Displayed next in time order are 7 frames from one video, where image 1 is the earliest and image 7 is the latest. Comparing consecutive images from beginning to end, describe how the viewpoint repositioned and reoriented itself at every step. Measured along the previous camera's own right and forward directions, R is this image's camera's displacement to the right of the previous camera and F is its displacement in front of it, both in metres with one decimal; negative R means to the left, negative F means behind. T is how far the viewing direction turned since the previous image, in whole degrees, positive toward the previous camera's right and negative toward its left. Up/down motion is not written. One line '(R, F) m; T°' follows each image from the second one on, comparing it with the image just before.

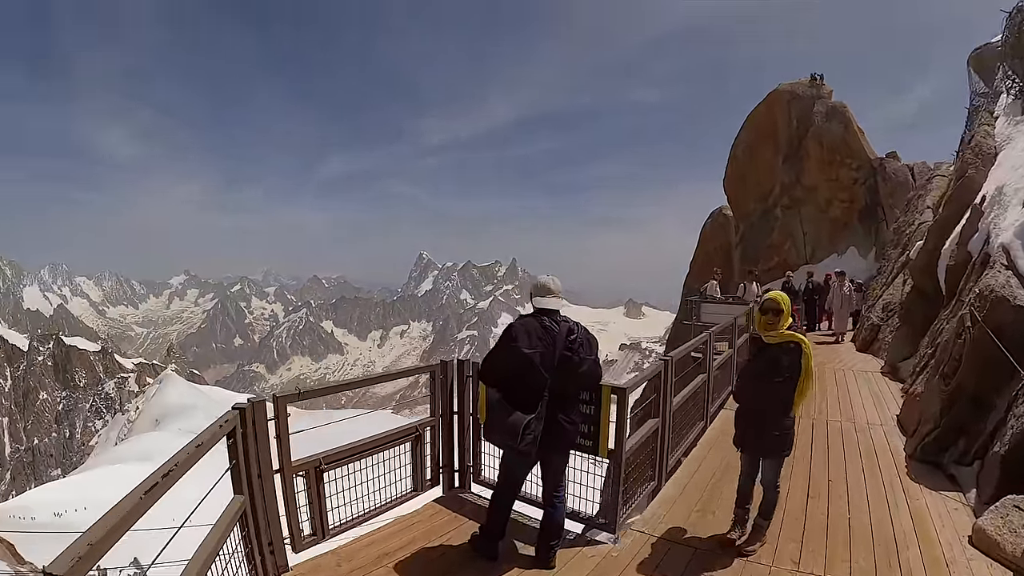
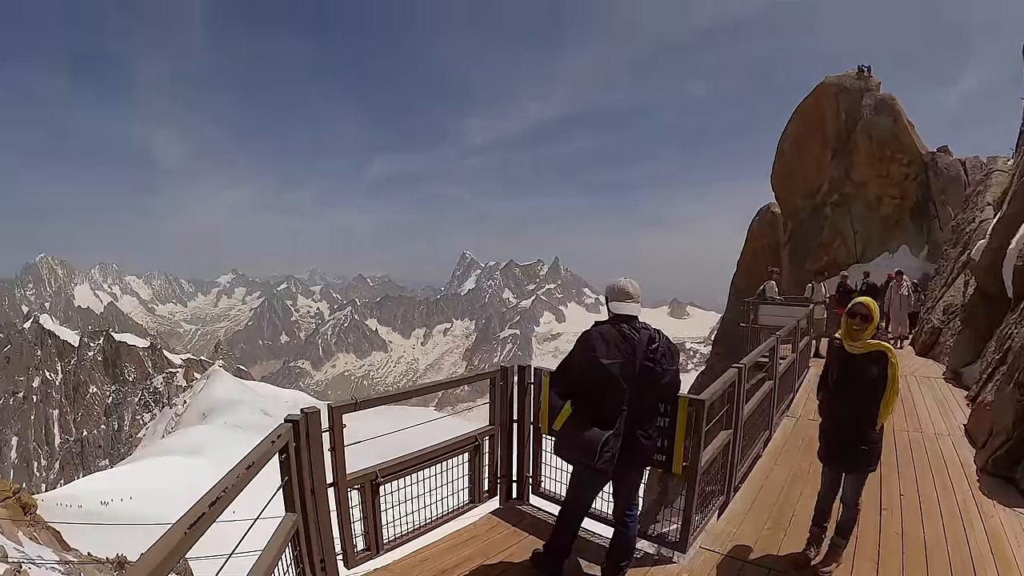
(+0.1, +1.0) m; -4°
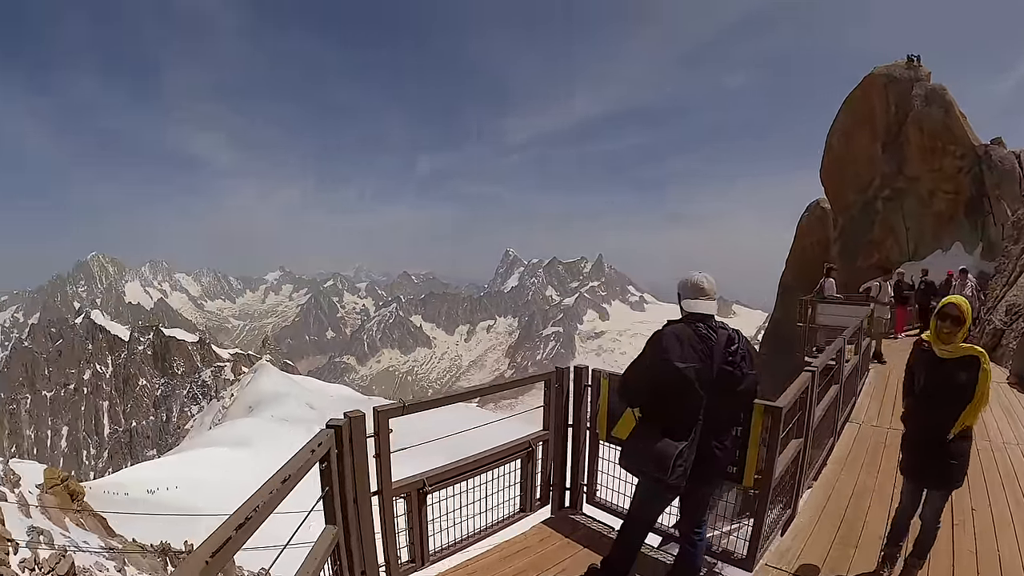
(+0.4, +0.7) m; -4°
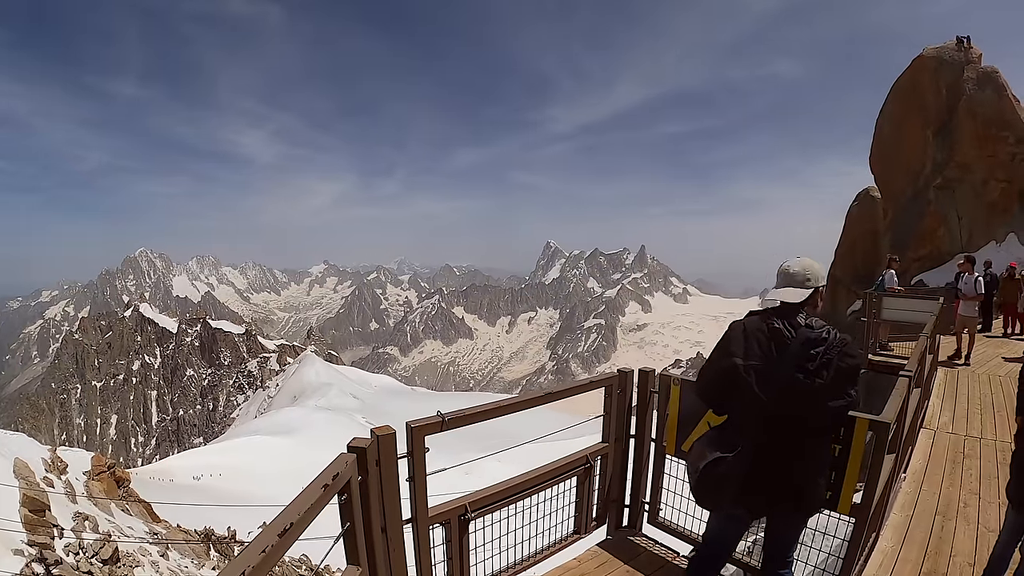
(+0.4, +0.6) m; -4°
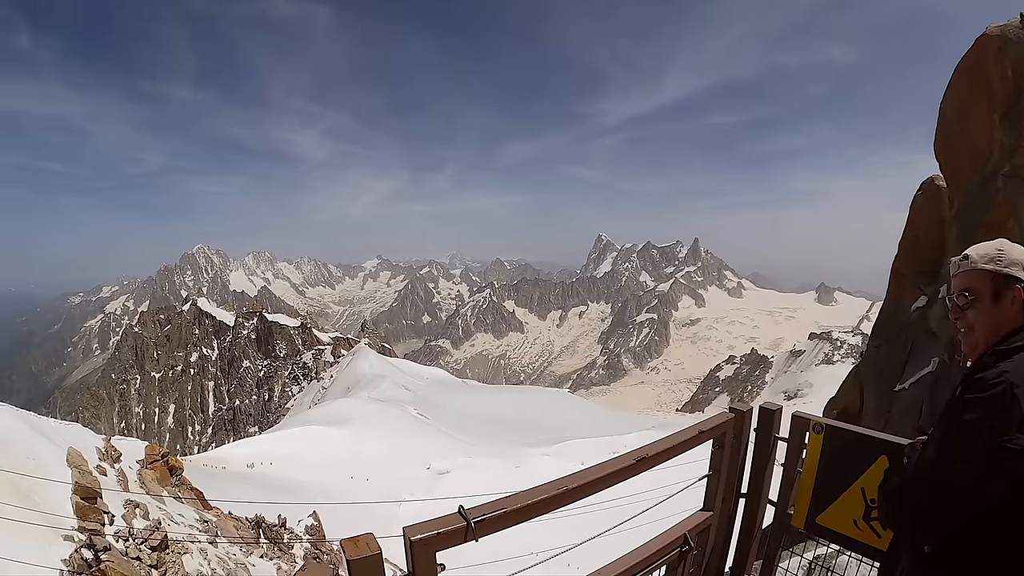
(+0.4, +0.8) m; -6°
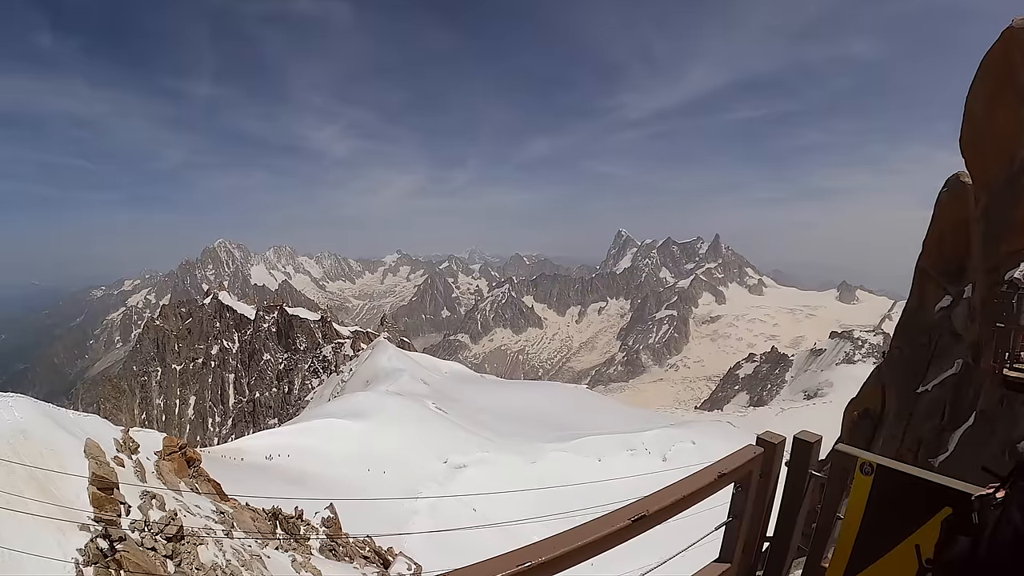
(+0.2, +0.2) m; -2°
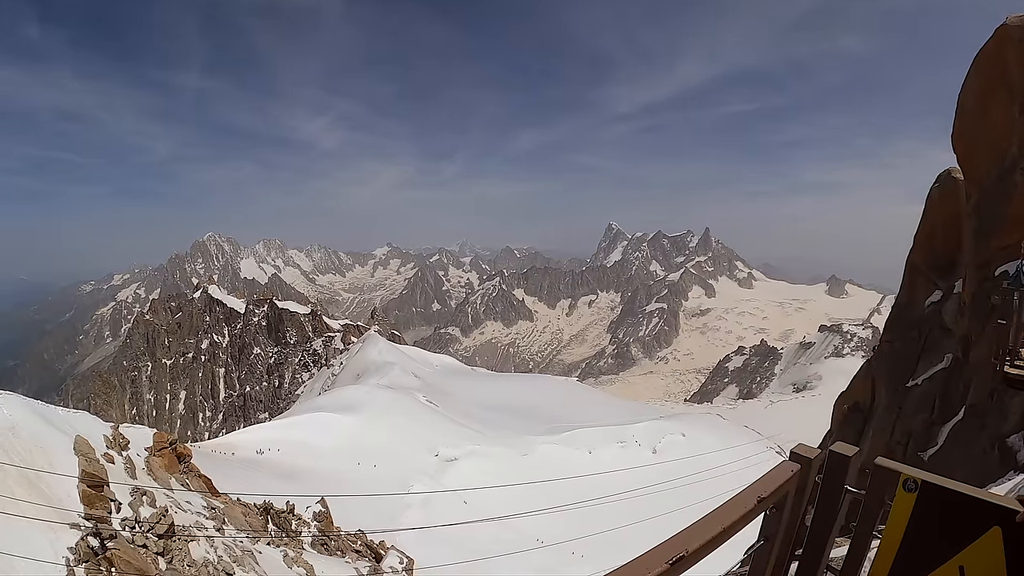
(-0.2, 0.0) m; +1°
